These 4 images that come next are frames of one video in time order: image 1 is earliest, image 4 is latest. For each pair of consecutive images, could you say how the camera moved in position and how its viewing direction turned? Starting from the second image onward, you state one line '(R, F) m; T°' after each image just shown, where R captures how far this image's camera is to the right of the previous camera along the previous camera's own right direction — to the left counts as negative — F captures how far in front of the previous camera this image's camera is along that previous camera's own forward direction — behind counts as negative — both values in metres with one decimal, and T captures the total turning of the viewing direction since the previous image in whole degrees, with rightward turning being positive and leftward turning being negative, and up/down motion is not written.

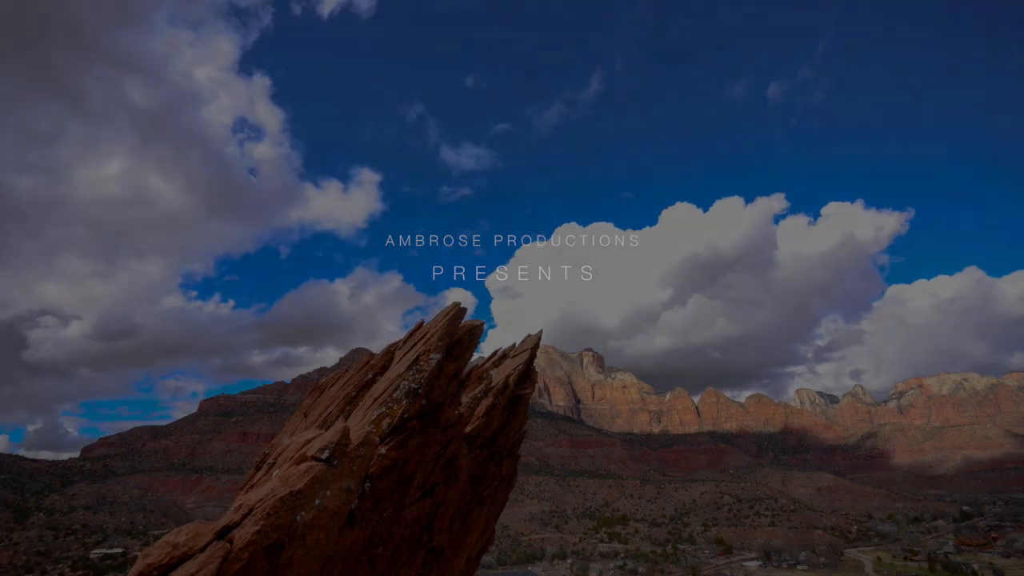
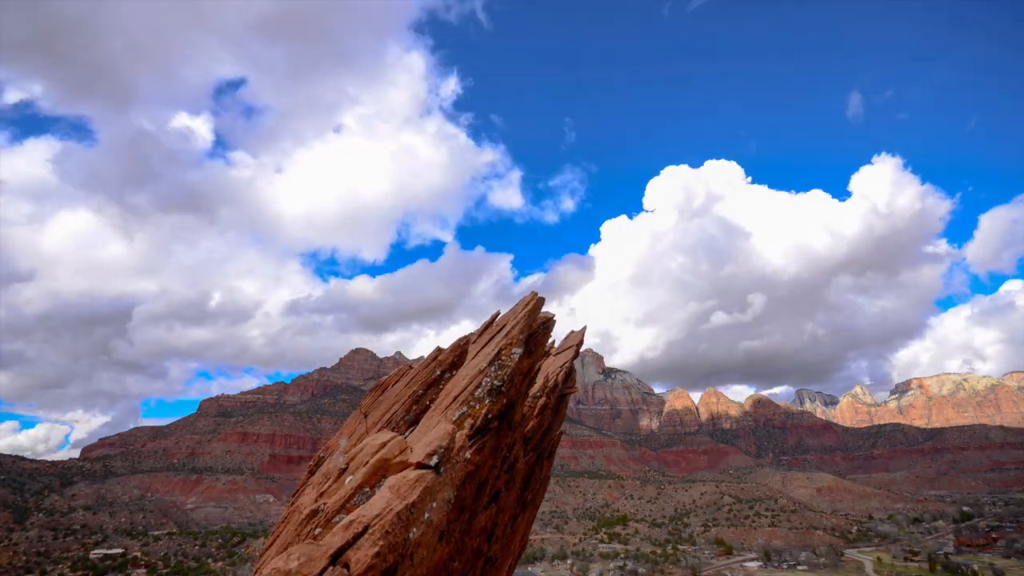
(-1.7, +0.8) m; 0°
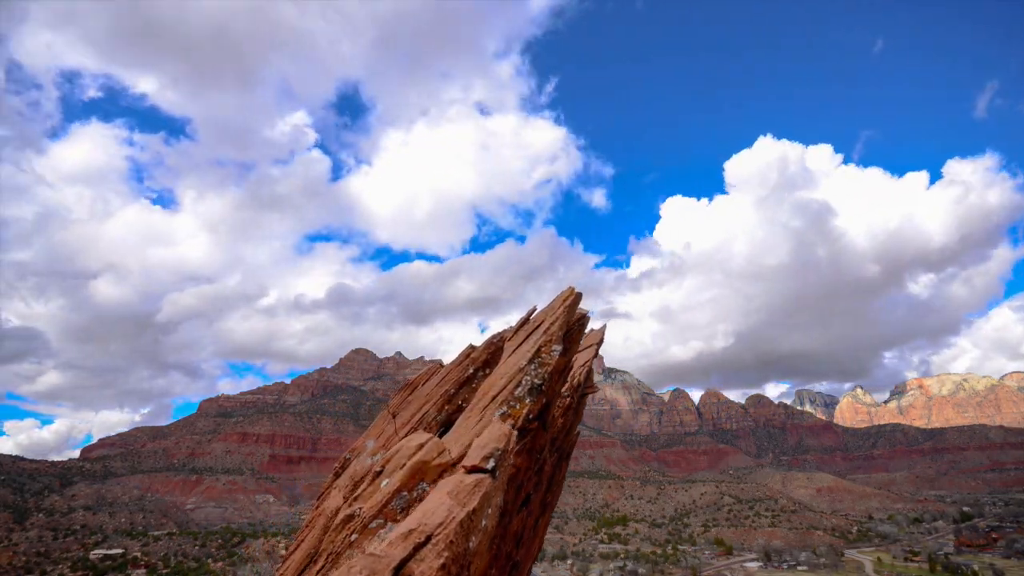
(-2.8, +4.3) m; 0°
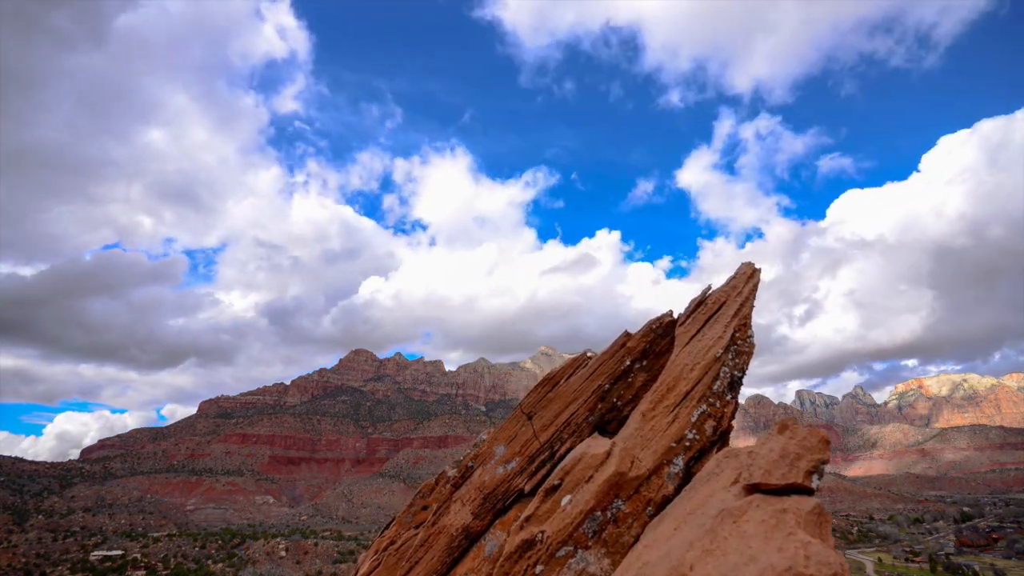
(-0.6, +0.2) m; 0°
